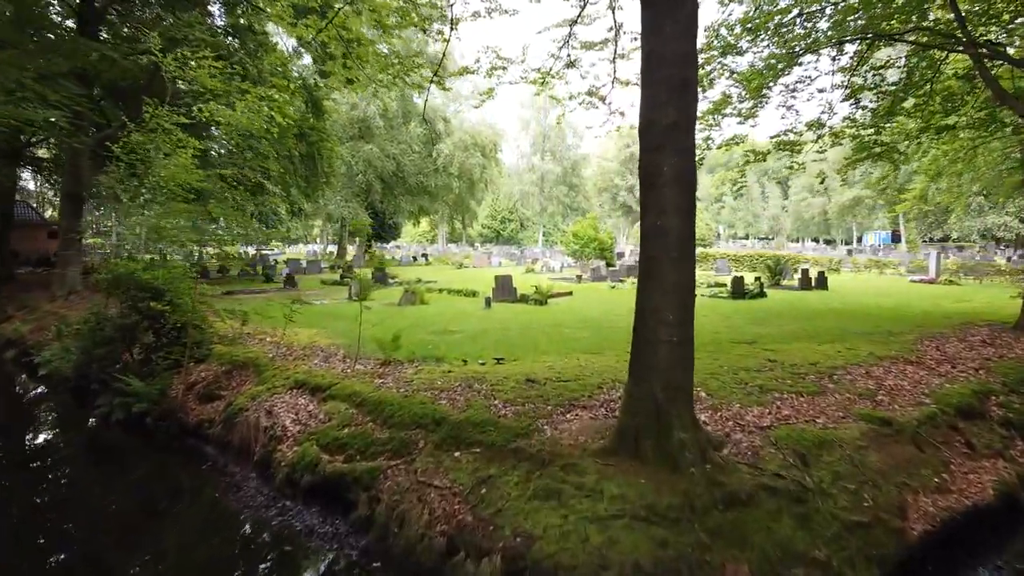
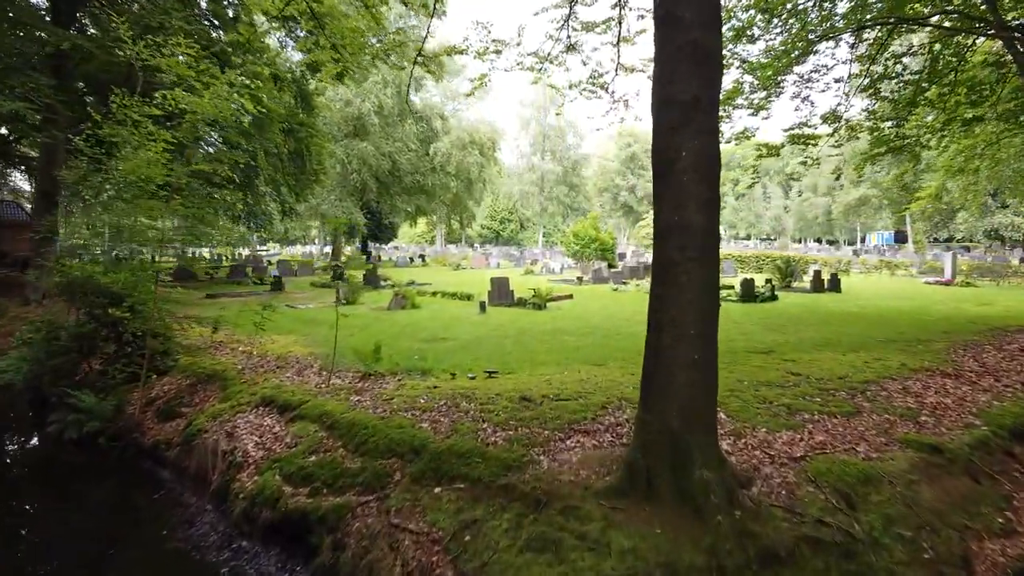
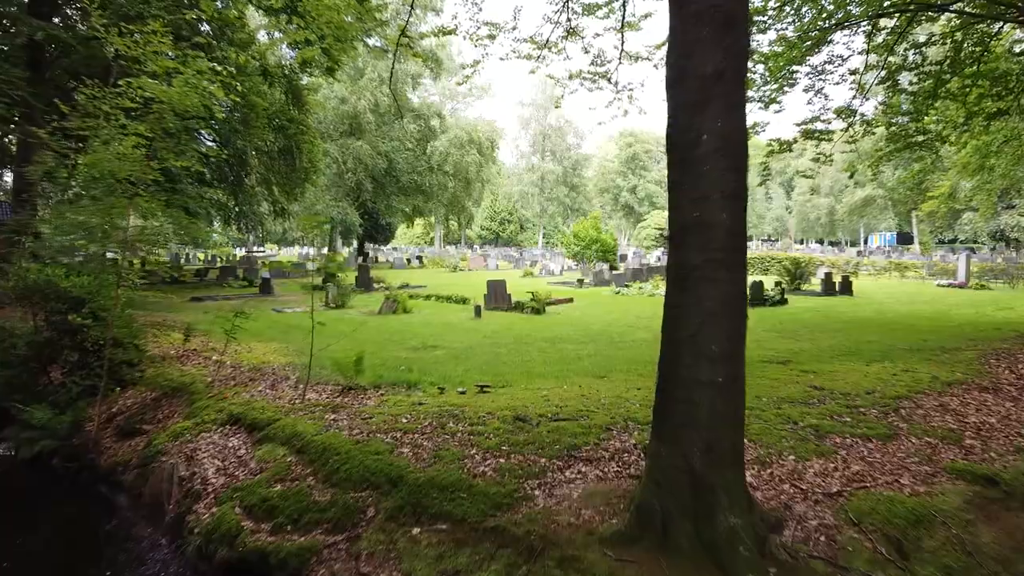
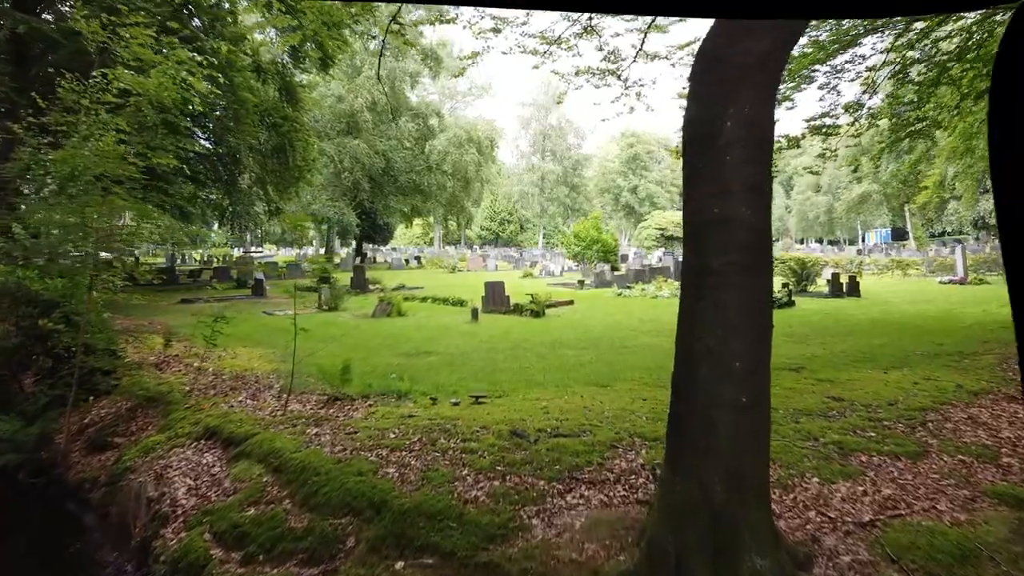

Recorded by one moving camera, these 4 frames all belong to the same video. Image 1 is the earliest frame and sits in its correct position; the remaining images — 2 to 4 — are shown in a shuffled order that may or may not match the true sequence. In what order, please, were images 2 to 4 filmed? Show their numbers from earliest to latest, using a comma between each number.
2, 3, 4
